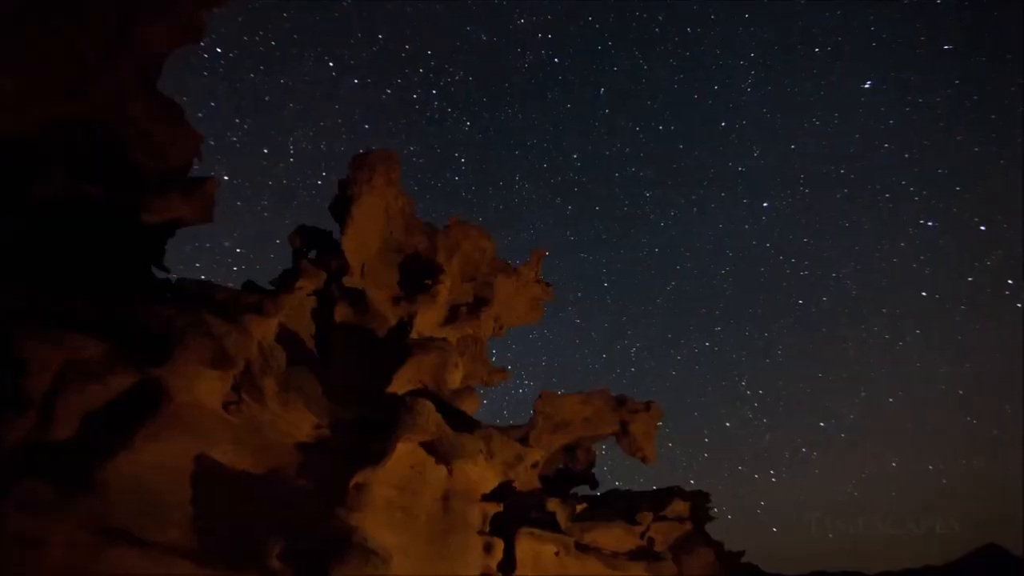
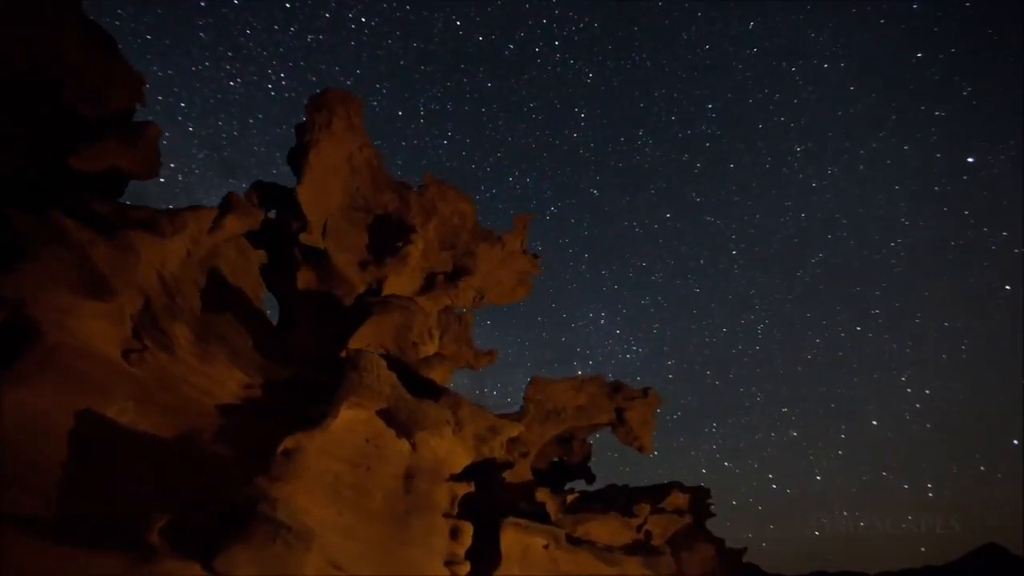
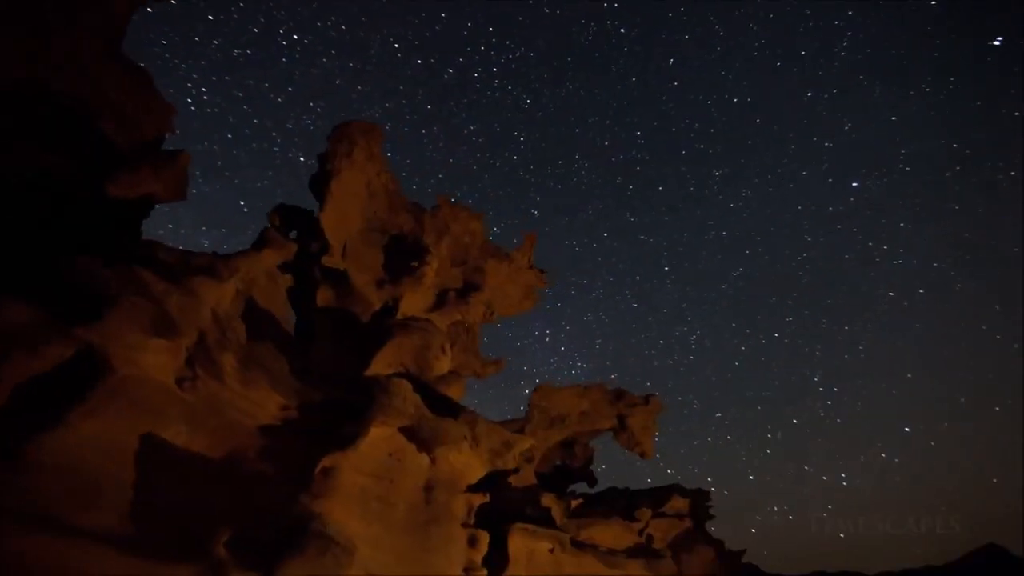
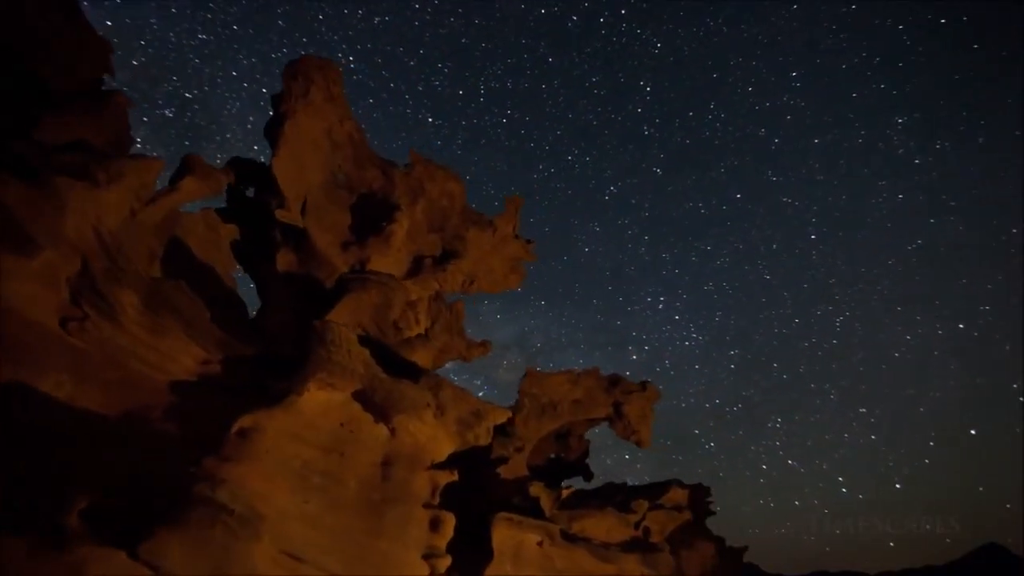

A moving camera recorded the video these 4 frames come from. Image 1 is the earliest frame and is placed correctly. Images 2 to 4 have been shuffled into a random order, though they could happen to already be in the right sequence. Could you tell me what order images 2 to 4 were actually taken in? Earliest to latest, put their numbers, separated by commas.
3, 2, 4
